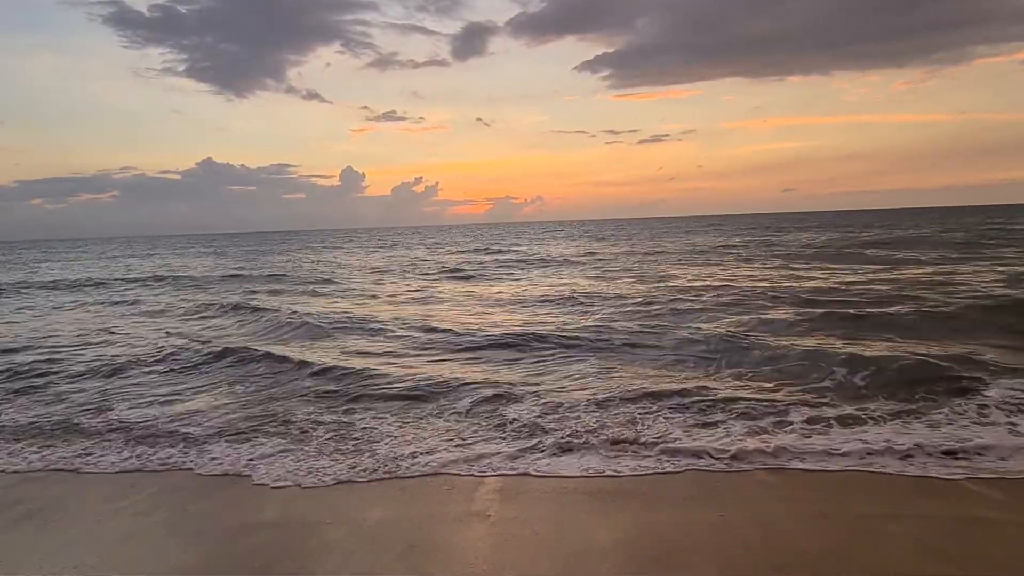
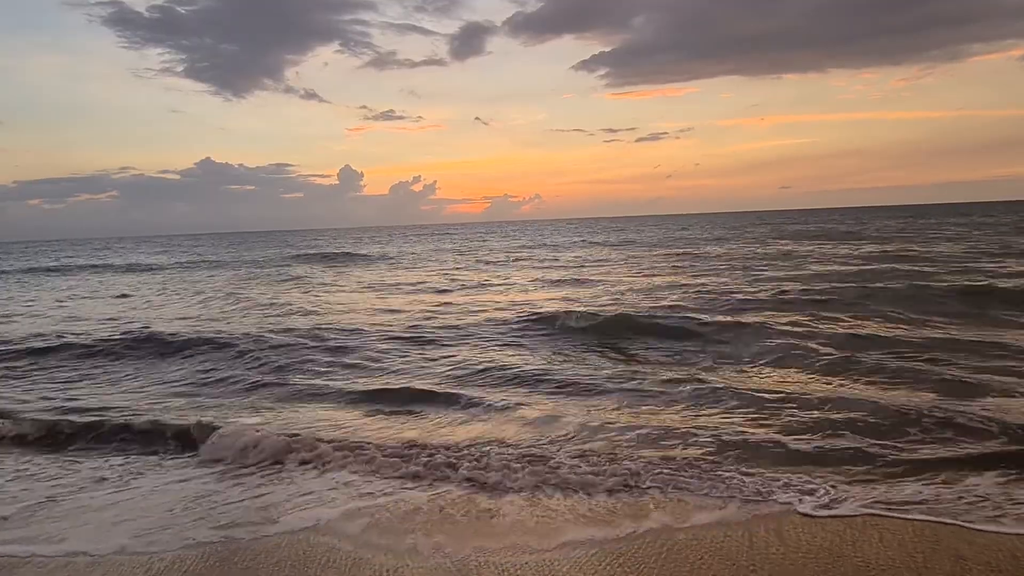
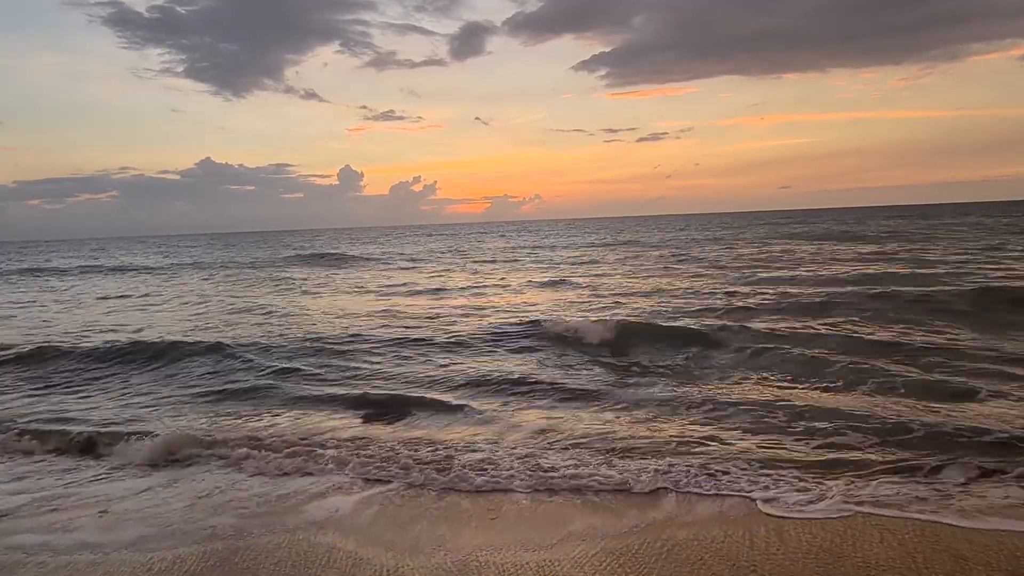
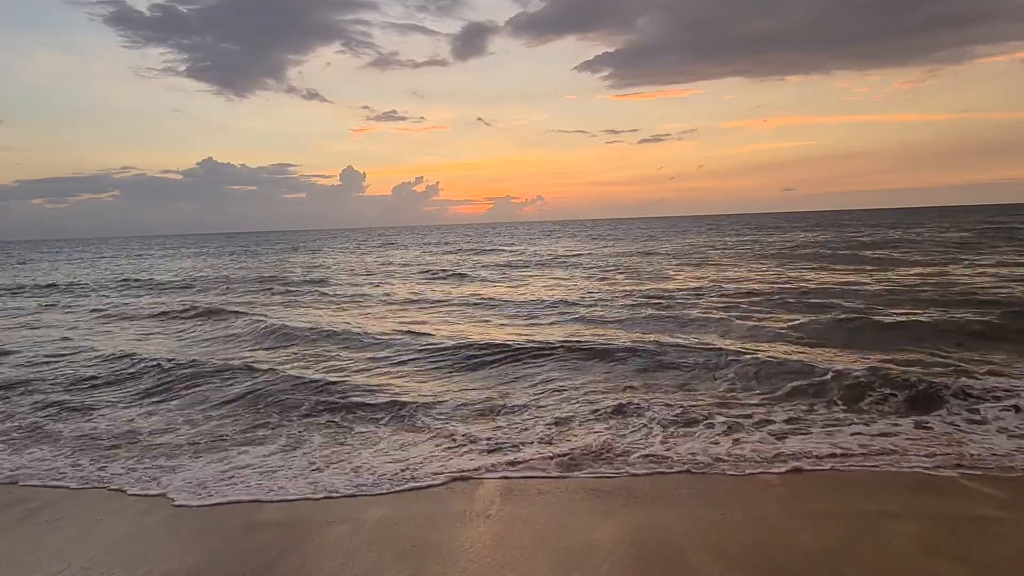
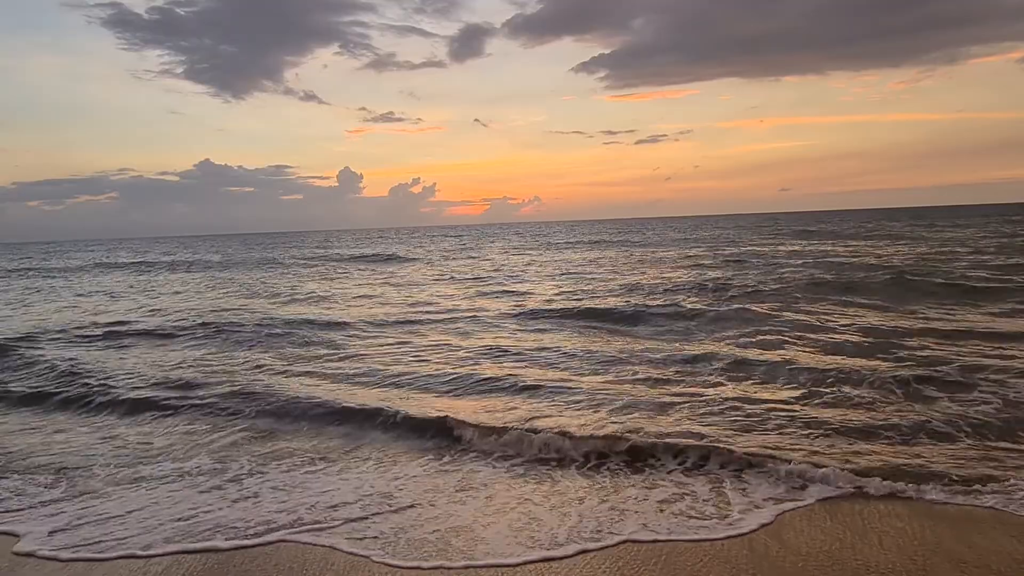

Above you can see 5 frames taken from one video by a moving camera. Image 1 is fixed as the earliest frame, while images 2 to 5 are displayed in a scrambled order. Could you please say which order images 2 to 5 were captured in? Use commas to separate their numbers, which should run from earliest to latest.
4, 5, 2, 3
